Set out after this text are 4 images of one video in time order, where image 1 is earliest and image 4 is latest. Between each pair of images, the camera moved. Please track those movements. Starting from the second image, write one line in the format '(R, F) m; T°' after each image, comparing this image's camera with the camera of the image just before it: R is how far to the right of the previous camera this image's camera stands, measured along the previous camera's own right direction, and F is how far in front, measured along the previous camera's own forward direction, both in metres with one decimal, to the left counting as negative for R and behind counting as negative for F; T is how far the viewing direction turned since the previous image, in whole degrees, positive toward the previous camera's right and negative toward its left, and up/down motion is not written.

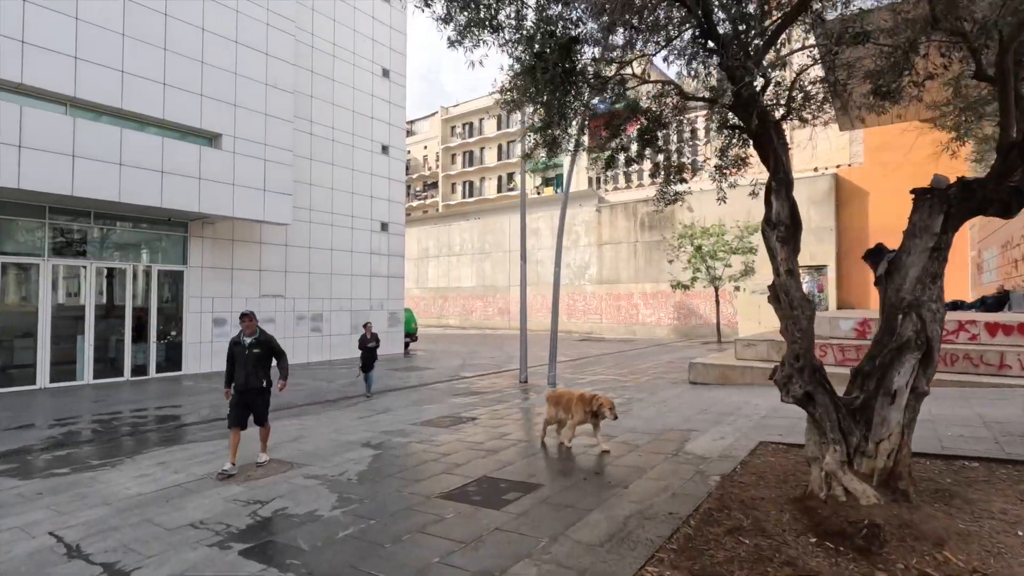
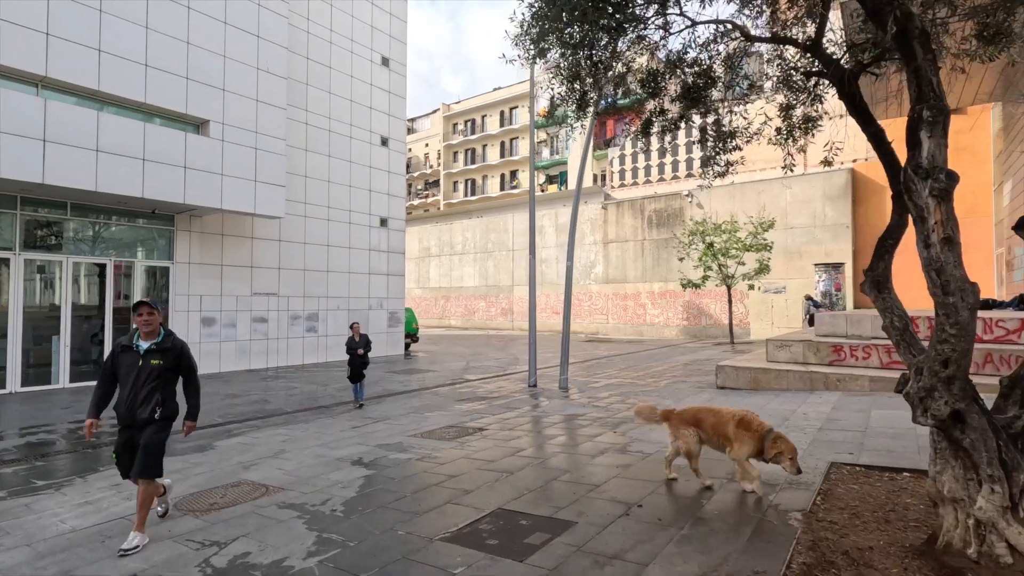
(-0.1, +0.9) m; 0°
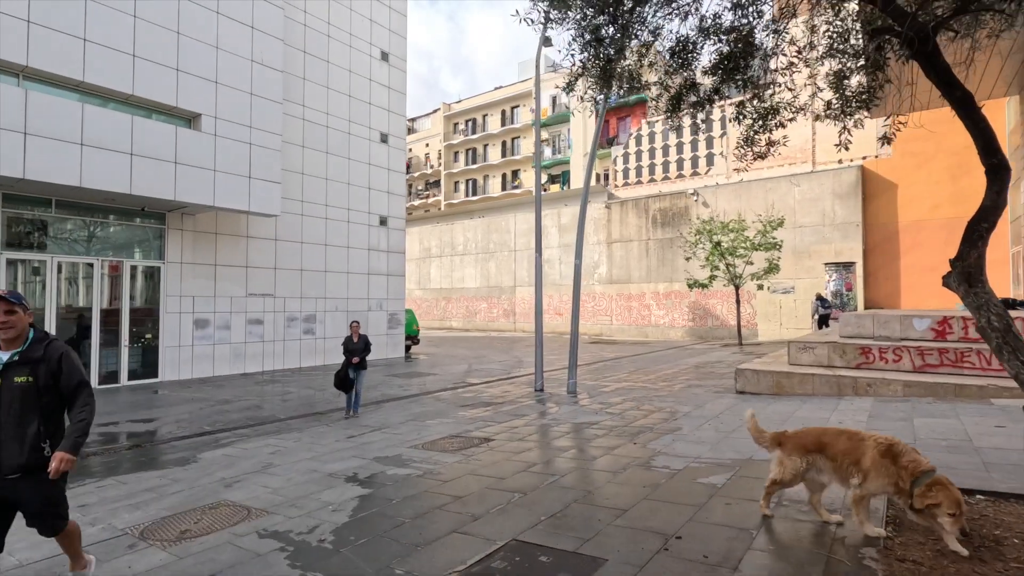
(-0.1, +0.5) m; 0°
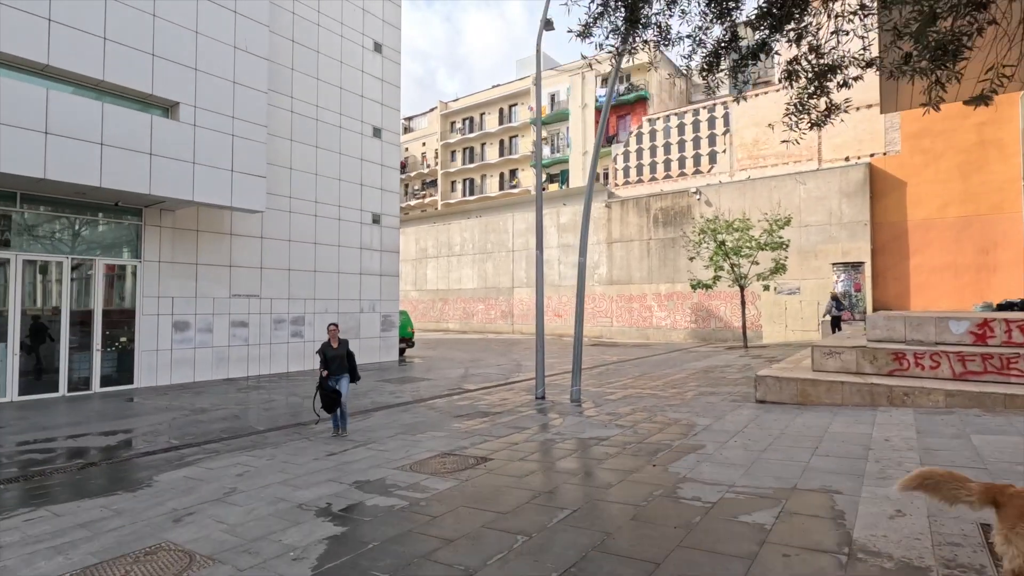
(0.0, +0.7) m; 0°
